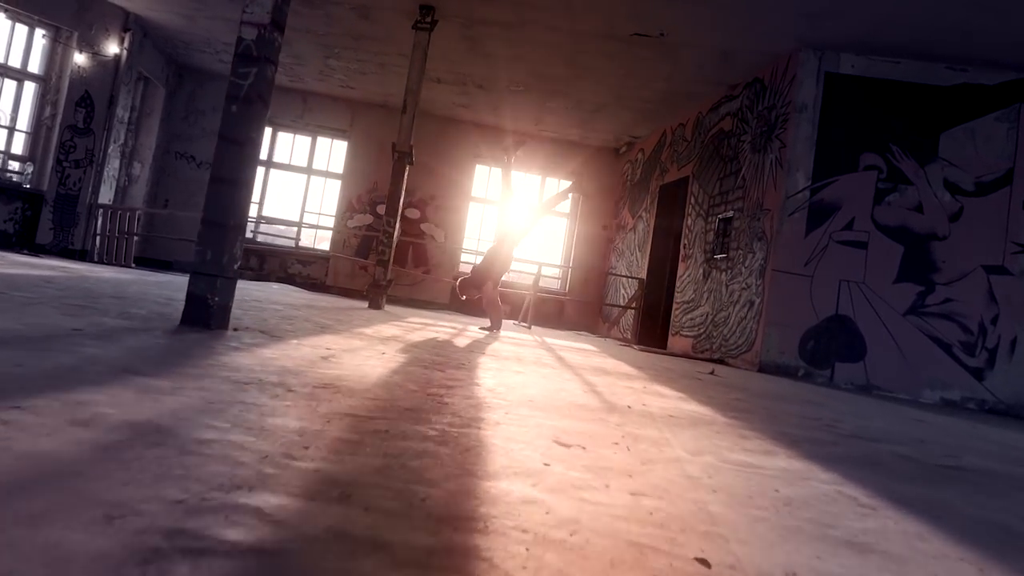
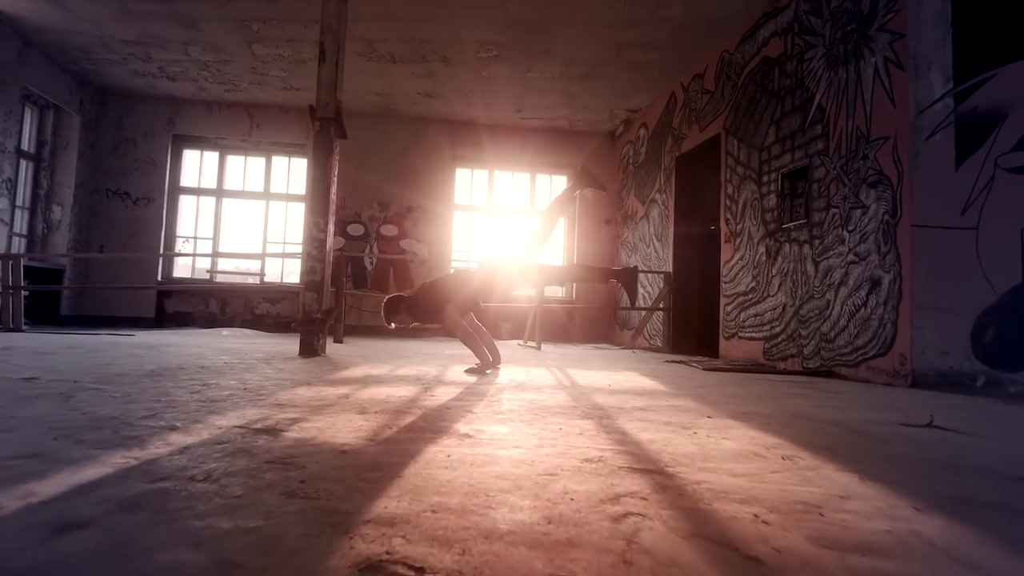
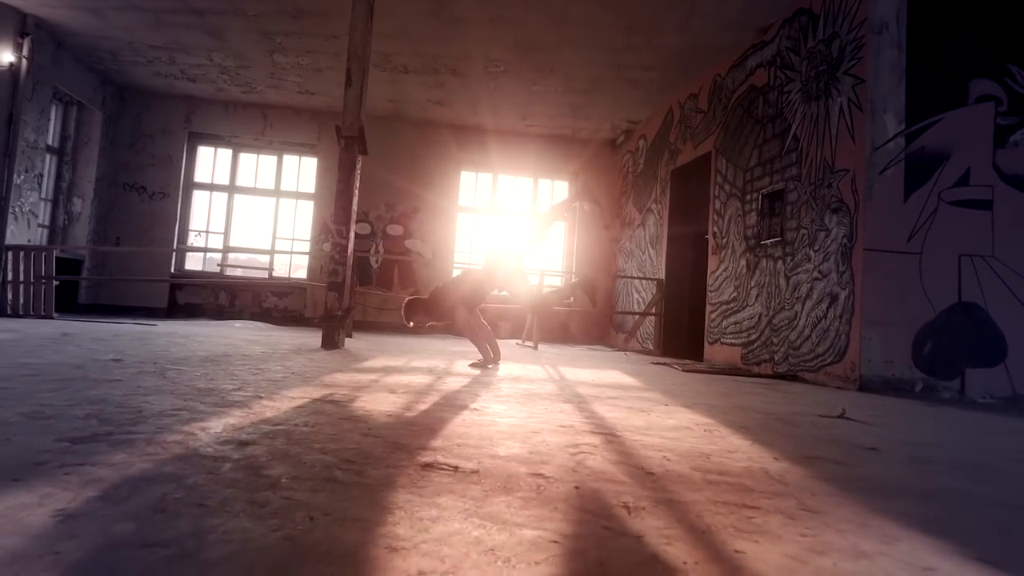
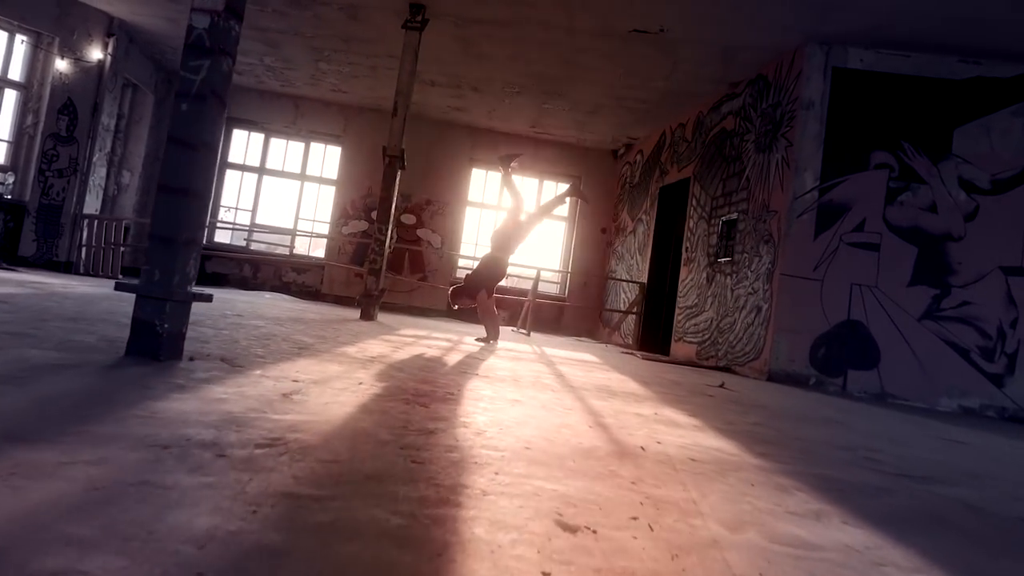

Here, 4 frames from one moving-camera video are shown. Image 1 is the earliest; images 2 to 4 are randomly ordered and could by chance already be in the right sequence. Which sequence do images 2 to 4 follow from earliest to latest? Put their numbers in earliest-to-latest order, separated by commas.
4, 3, 2
